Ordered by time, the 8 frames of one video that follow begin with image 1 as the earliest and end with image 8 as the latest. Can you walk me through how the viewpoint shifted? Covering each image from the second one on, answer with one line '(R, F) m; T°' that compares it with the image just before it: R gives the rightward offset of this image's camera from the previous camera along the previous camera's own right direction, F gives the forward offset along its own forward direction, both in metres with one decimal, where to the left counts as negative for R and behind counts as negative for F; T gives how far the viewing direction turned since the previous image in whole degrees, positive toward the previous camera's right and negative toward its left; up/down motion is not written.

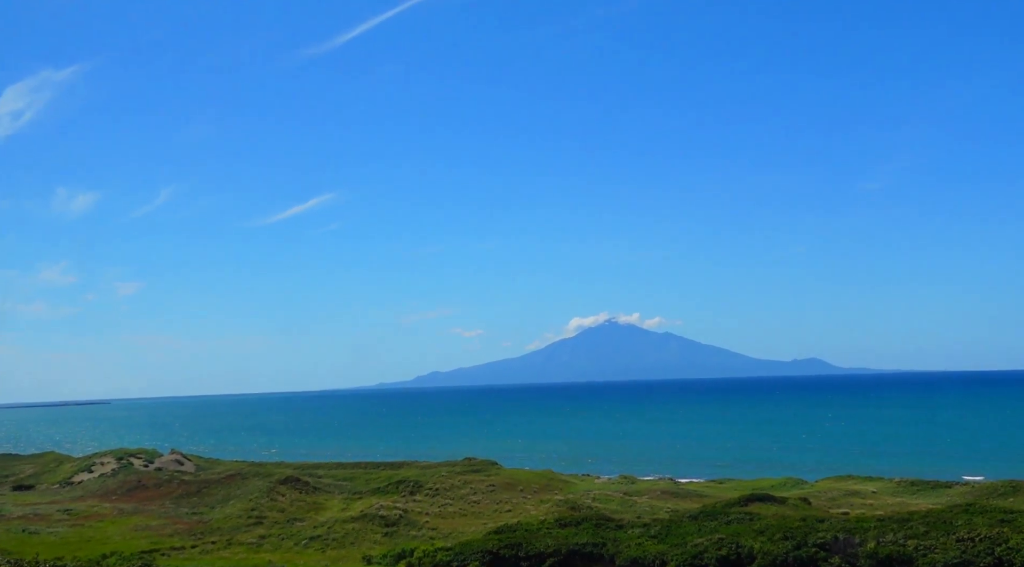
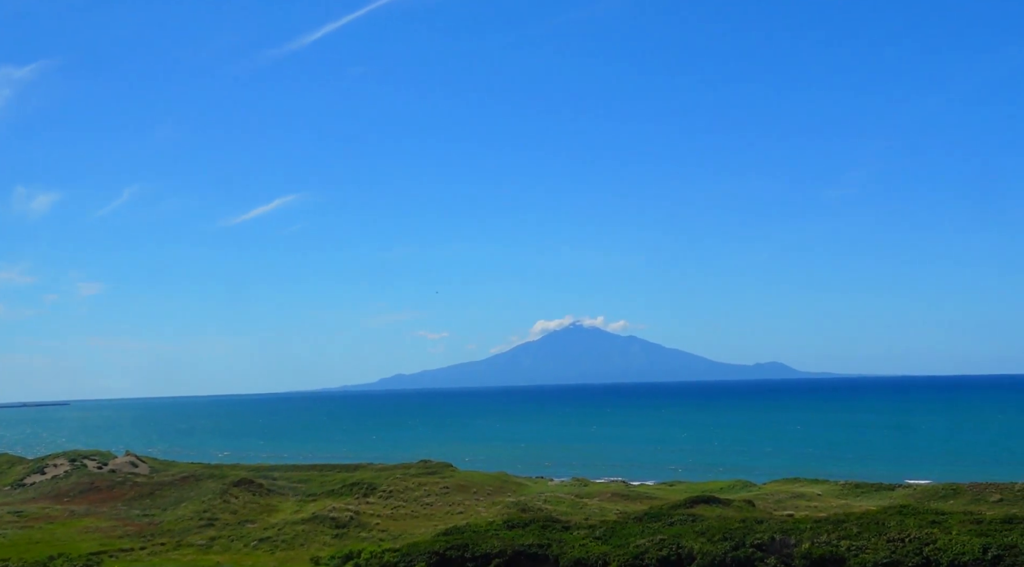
(+1.0, -1.1) m; +2°
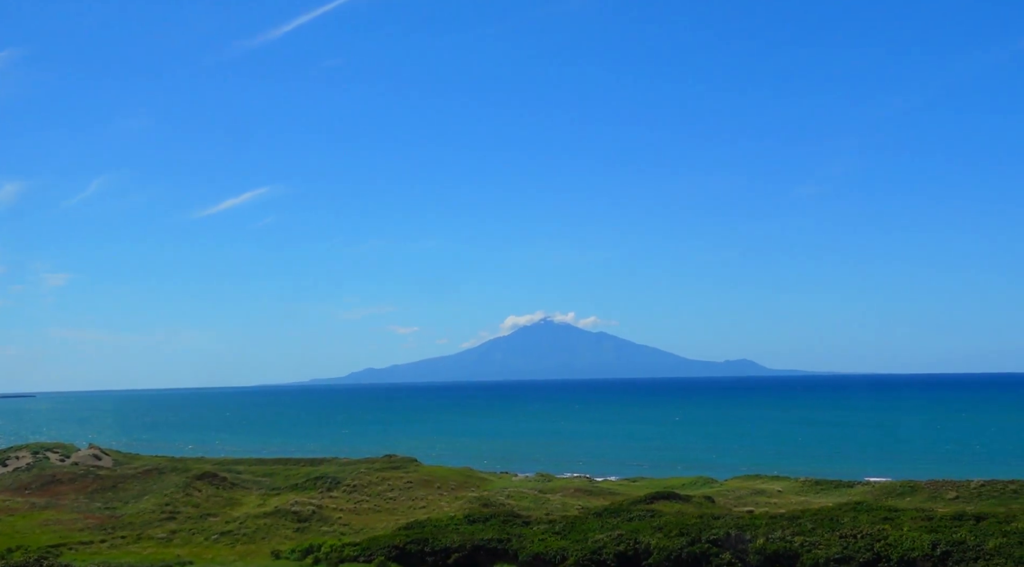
(+0.5, -0.5) m; +1°
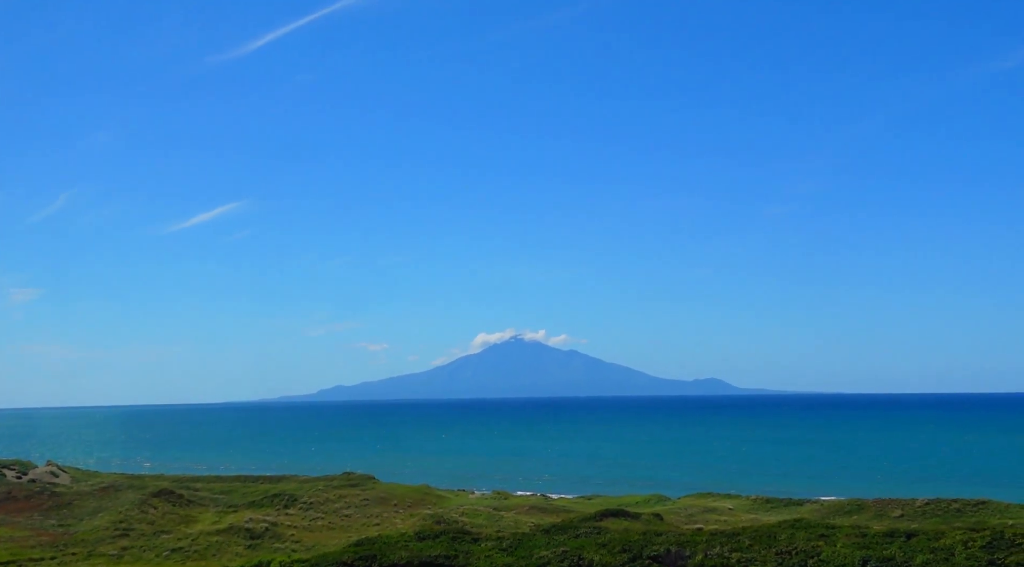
(+1.4, -1.3) m; +1°
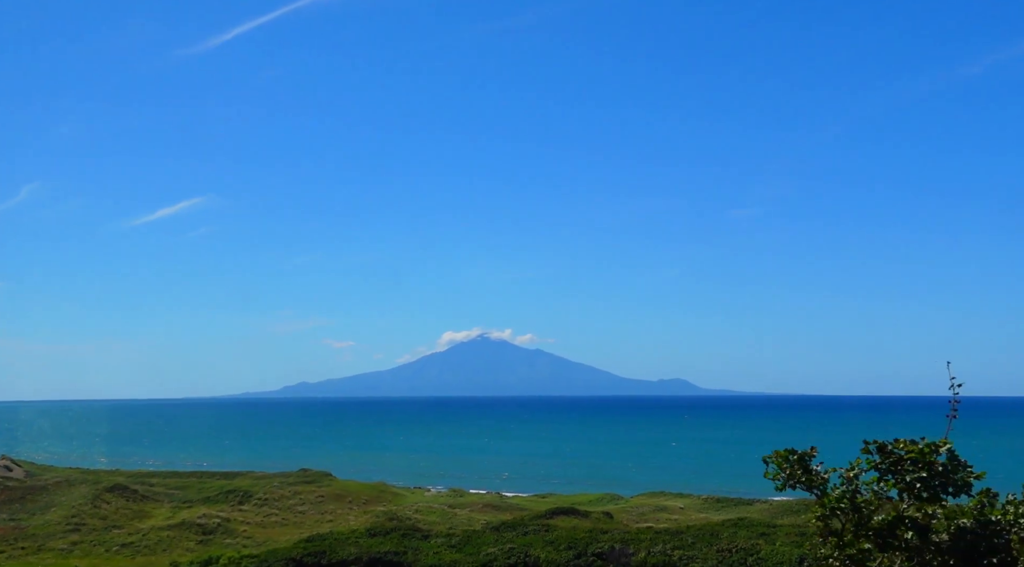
(+1.0, -0.8) m; +2°
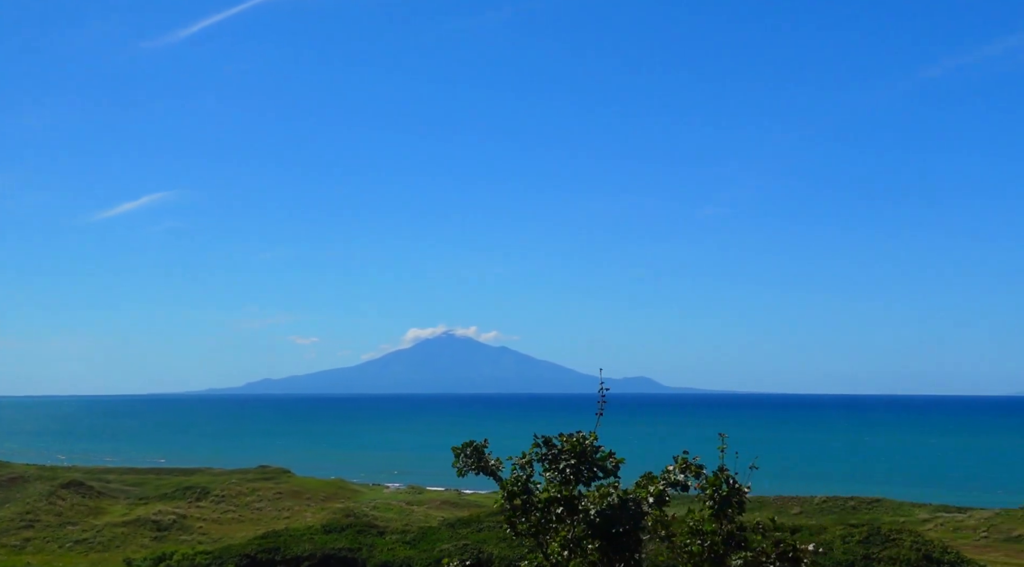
(+0.6, -0.5) m; +2°
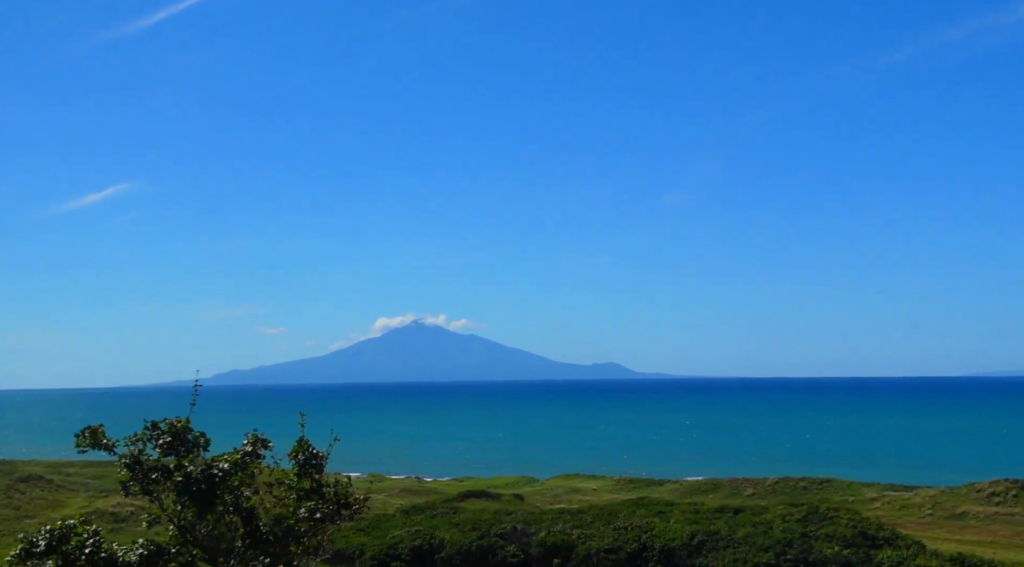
(+1.2, -1.1) m; +1°
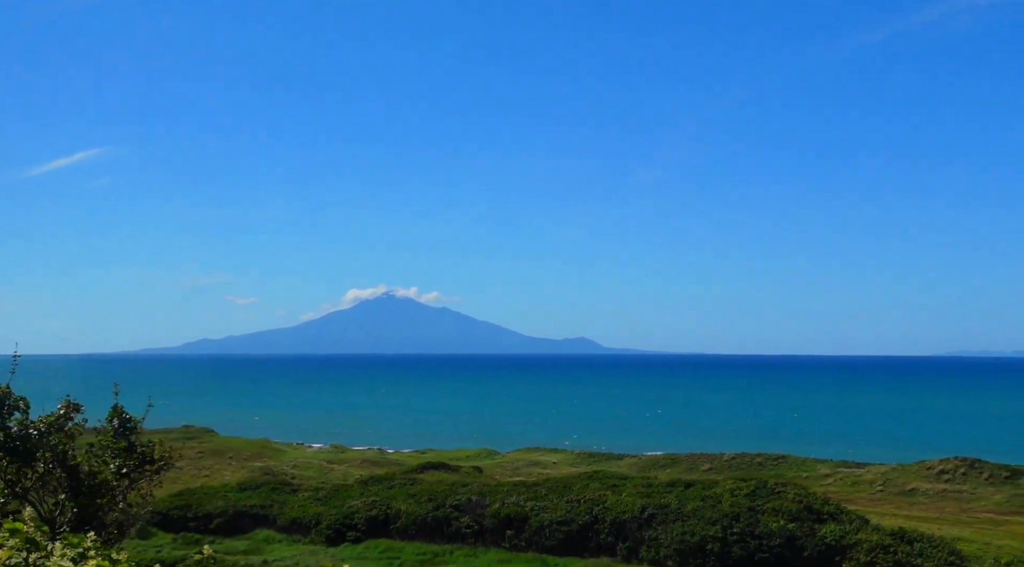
(+0.7, -0.6) m; +1°
